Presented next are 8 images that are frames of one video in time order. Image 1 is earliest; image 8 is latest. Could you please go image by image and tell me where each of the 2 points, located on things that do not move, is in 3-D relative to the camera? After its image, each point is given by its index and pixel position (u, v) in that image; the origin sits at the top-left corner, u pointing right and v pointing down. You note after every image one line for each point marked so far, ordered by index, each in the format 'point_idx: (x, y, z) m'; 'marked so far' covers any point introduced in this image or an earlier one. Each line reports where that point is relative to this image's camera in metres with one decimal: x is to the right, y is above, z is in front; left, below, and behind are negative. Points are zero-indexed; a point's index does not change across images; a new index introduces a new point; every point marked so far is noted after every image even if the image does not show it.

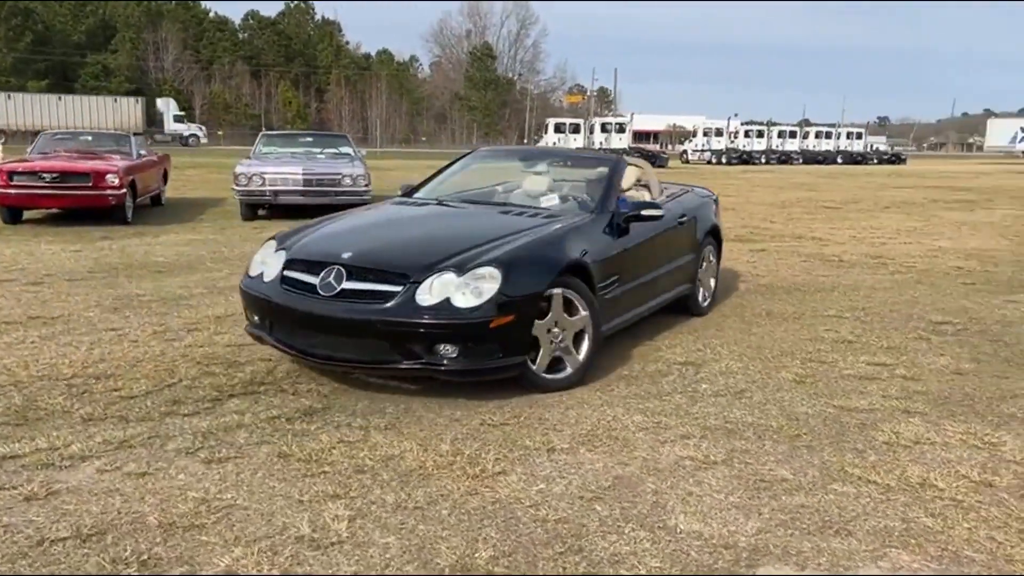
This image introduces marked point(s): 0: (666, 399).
0: (+0.7, -0.5, +4.0) m
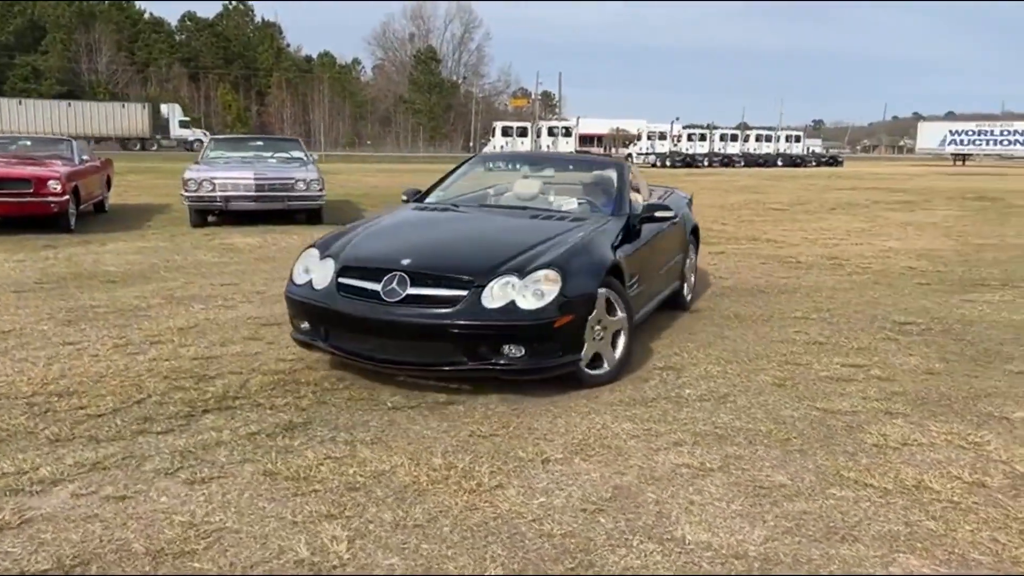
0: (+0.6, -0.5, +3.9) m
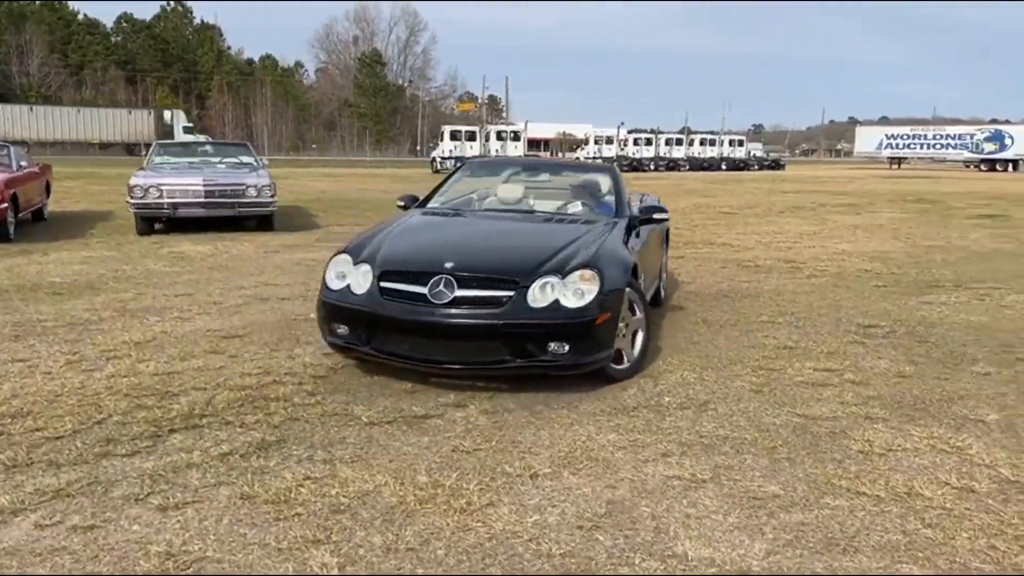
0: (+0.6, -0.6, +3.9) m
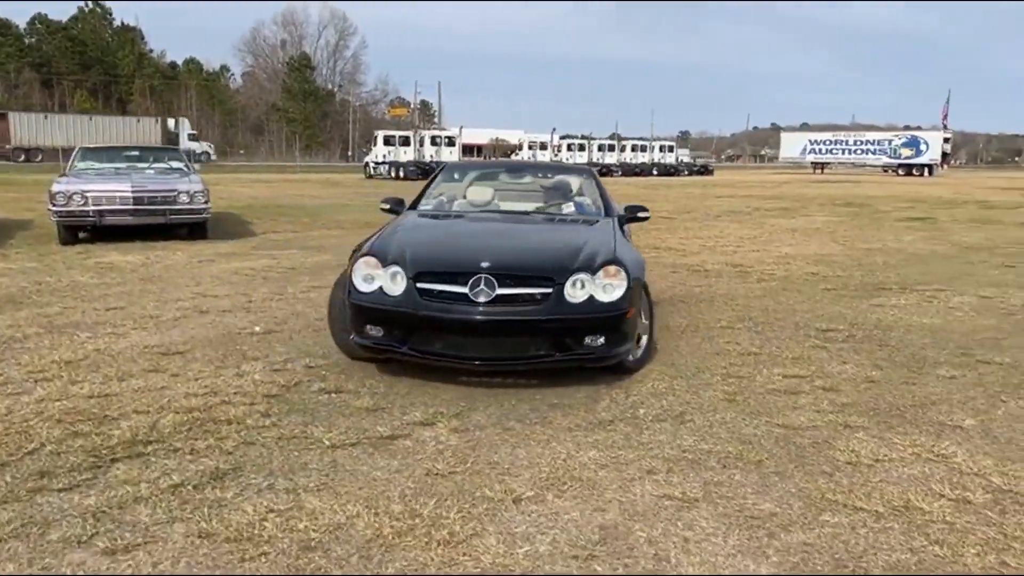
0: (+0.4, -0.6, +3.7) m
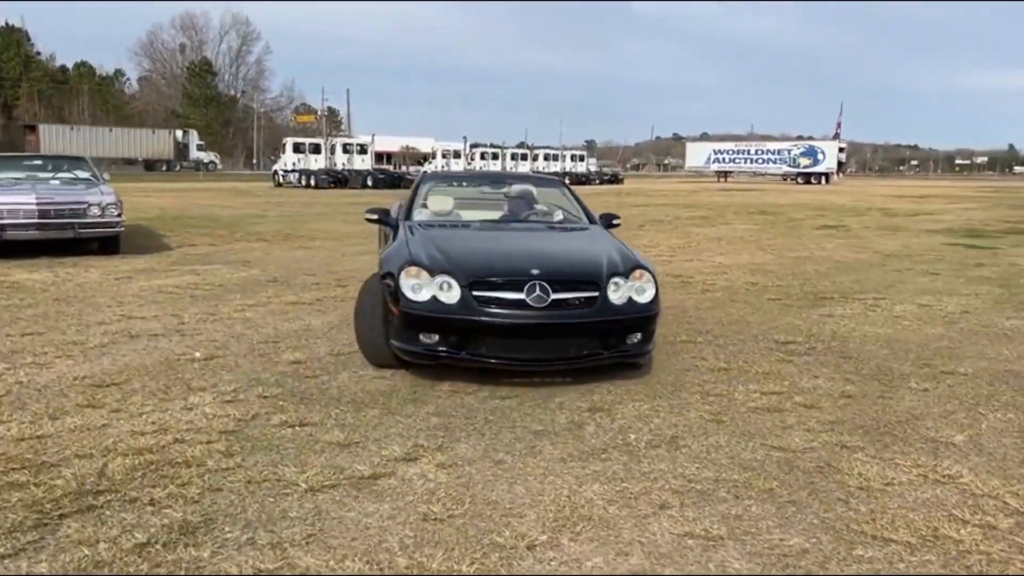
0: (+0.4, -0.7, +3.5) m
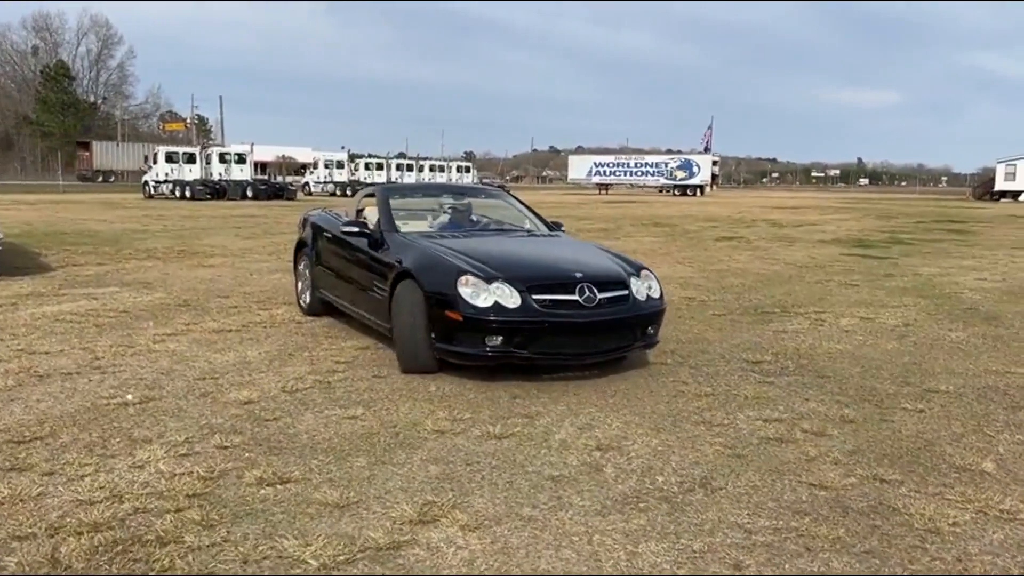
0: (+0.5, -0.8, +3.2) m
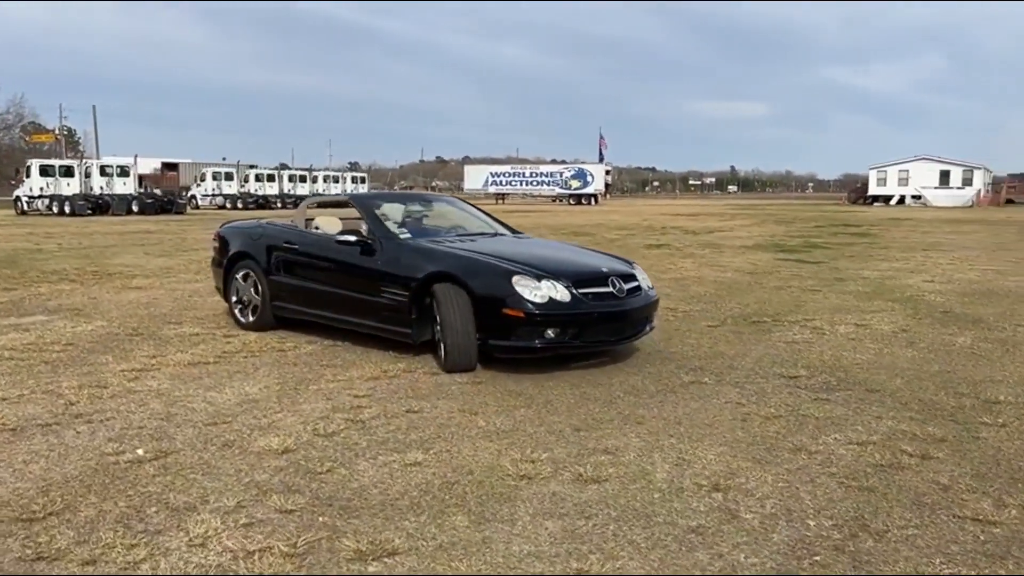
0: (+1.0, -0.9, +2.8) m
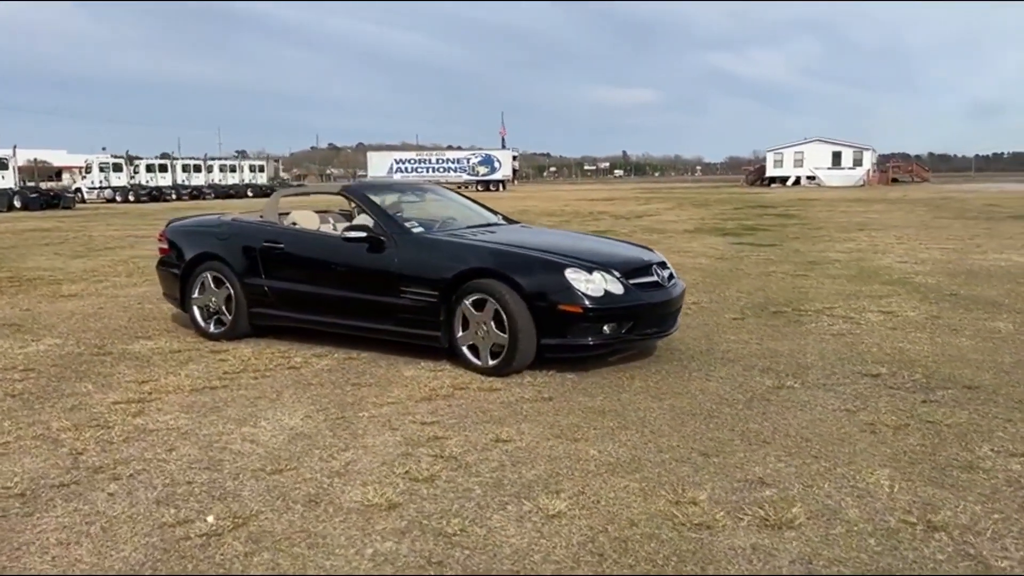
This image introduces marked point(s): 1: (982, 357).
0: (+1.7, -0.9, +2.3) m
1: (+3.1, -0.5, +5.6) m
